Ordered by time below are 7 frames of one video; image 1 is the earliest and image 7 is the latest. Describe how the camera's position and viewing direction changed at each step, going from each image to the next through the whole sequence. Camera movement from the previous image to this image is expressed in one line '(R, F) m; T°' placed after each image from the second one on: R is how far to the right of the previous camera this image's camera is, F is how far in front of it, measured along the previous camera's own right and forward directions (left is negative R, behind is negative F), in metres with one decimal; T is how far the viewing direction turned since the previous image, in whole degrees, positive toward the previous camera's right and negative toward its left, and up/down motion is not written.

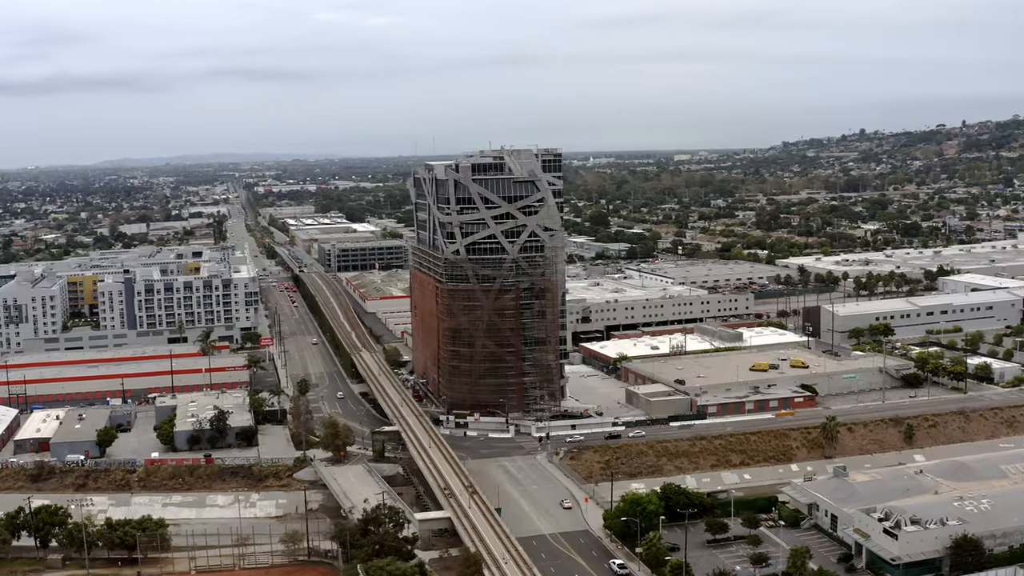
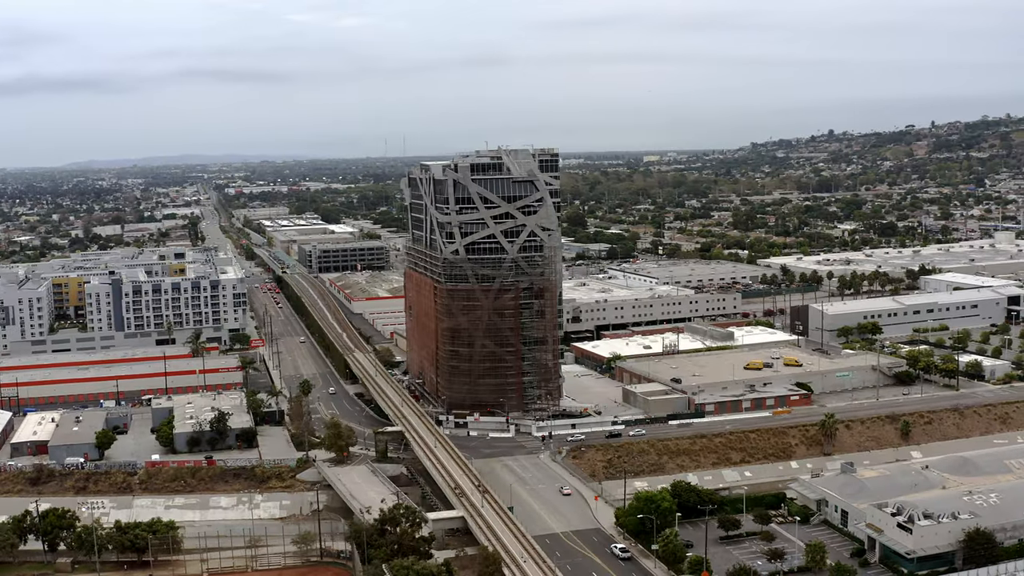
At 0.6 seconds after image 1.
(-0.9, 0.0) m; +1°
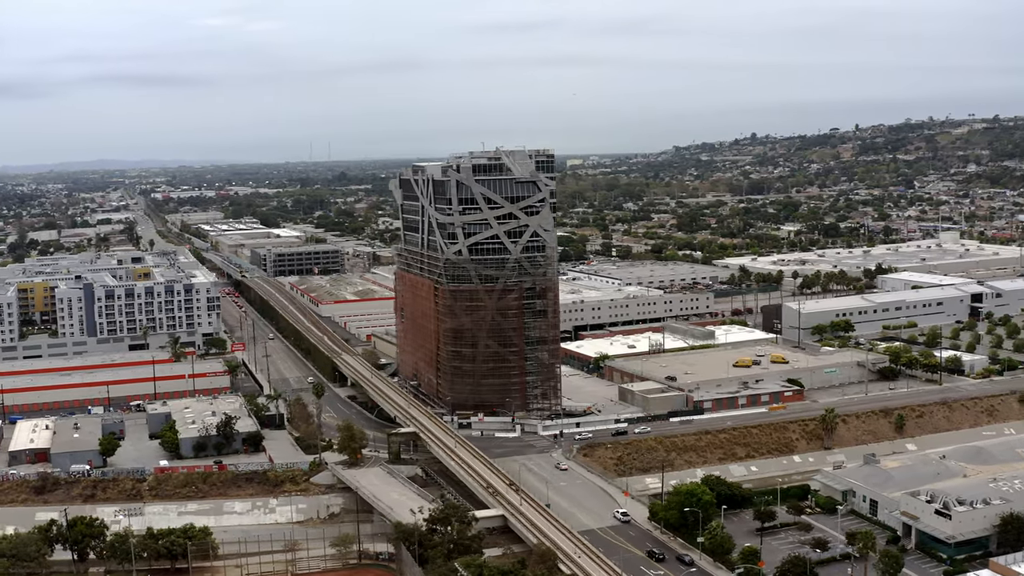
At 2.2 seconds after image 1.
(-2.4, 0.0) m; +3°
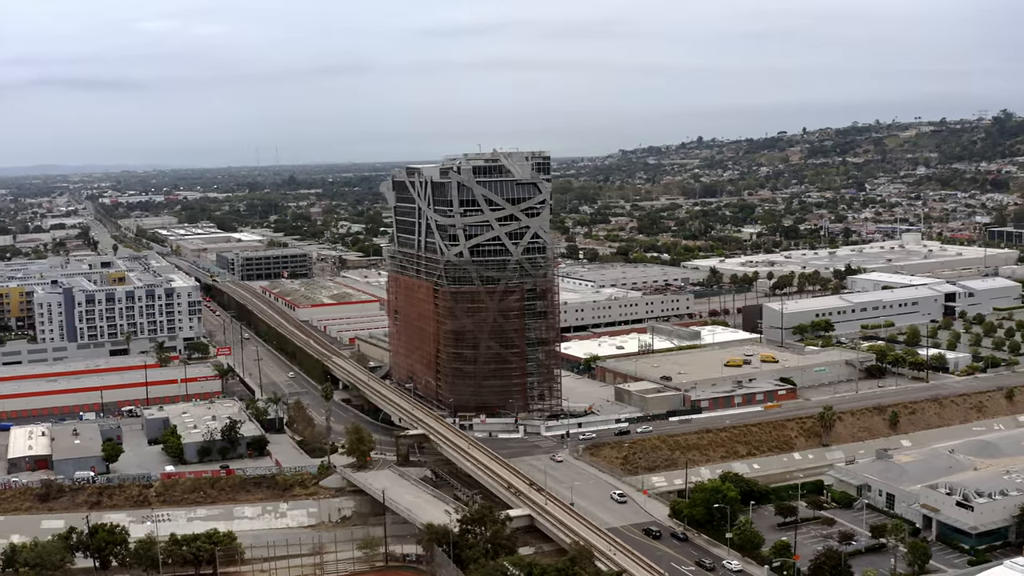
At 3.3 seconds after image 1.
(-1.7, 0.0) m; +2°
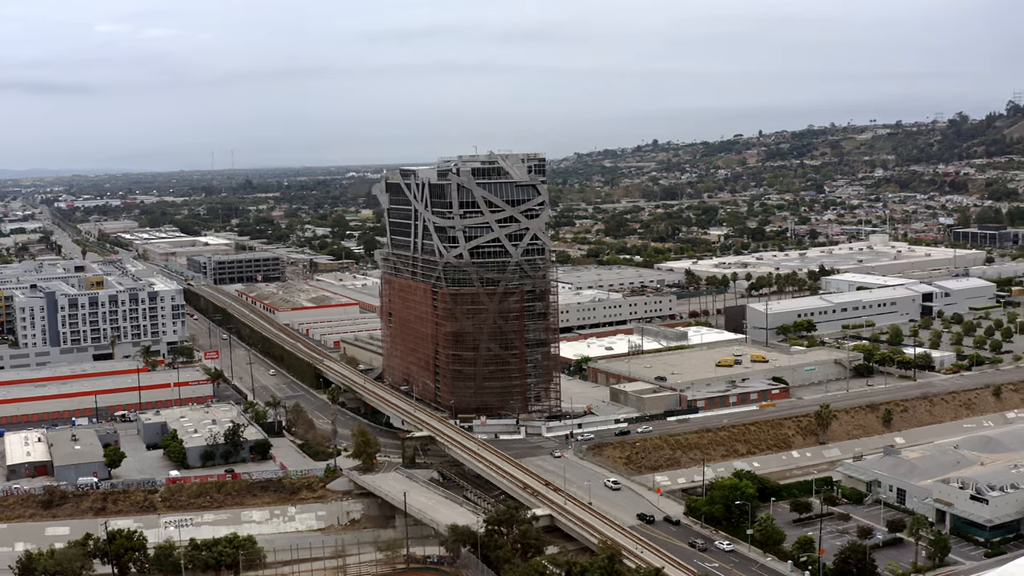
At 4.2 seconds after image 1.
(-1.4, -0.1) m; +2°
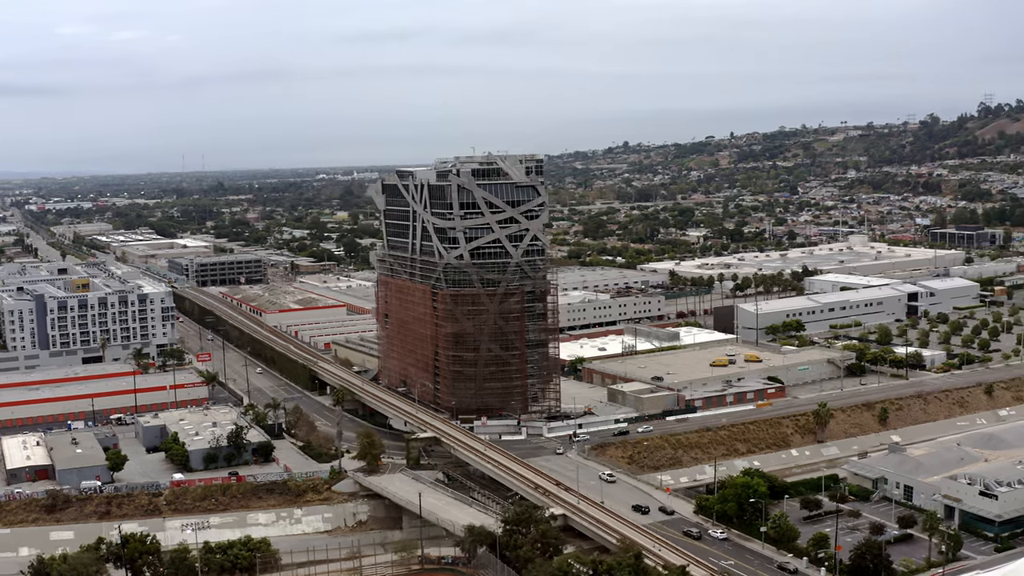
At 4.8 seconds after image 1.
(-0.9, -0.1) m; +1°
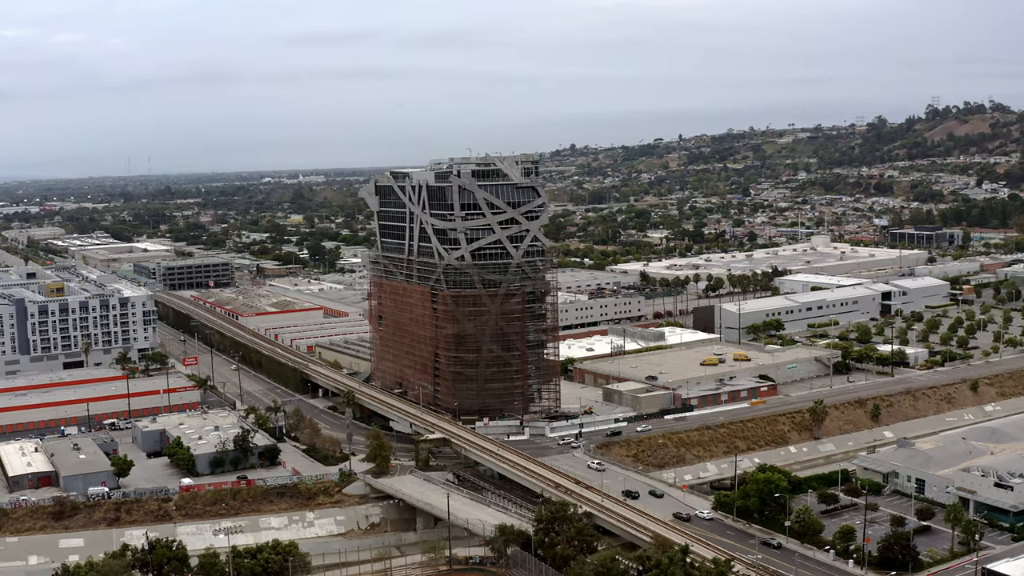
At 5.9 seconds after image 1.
(-1.7, -0.1) m; +2°
